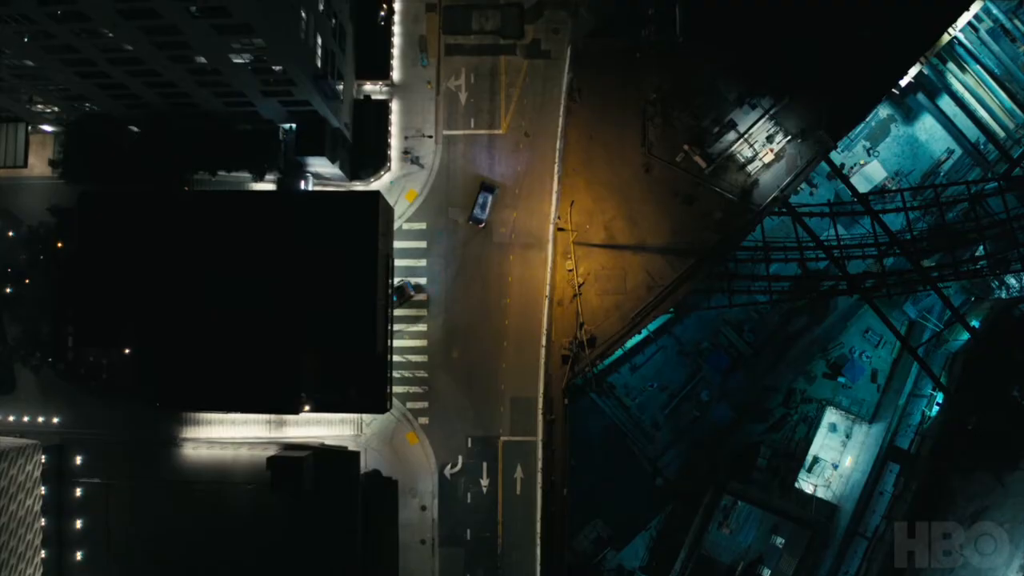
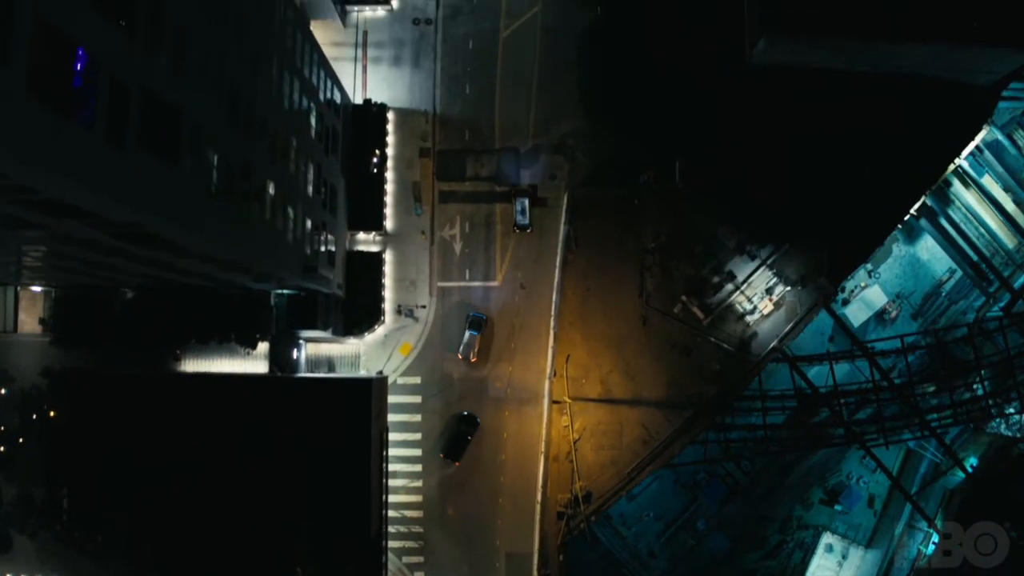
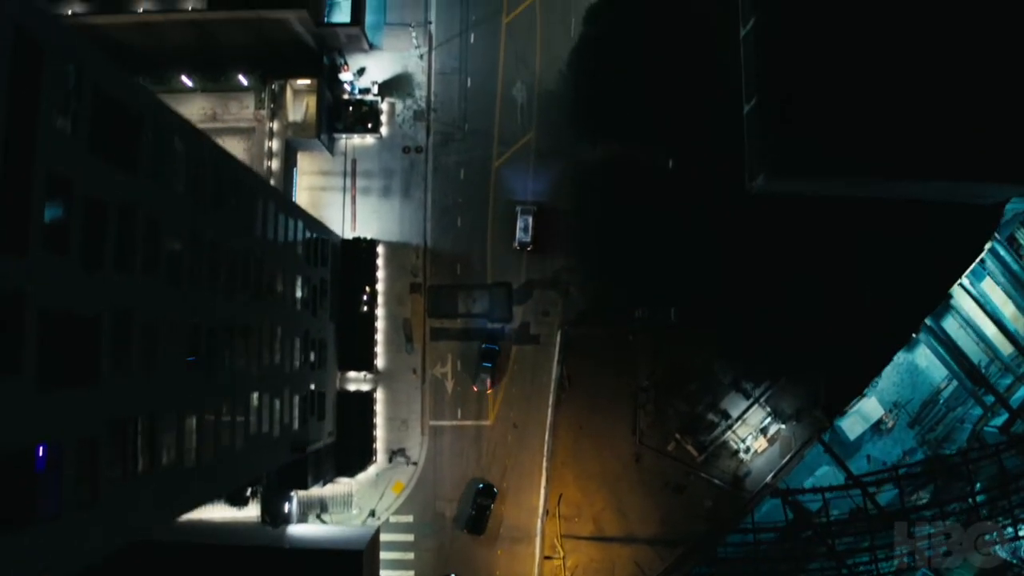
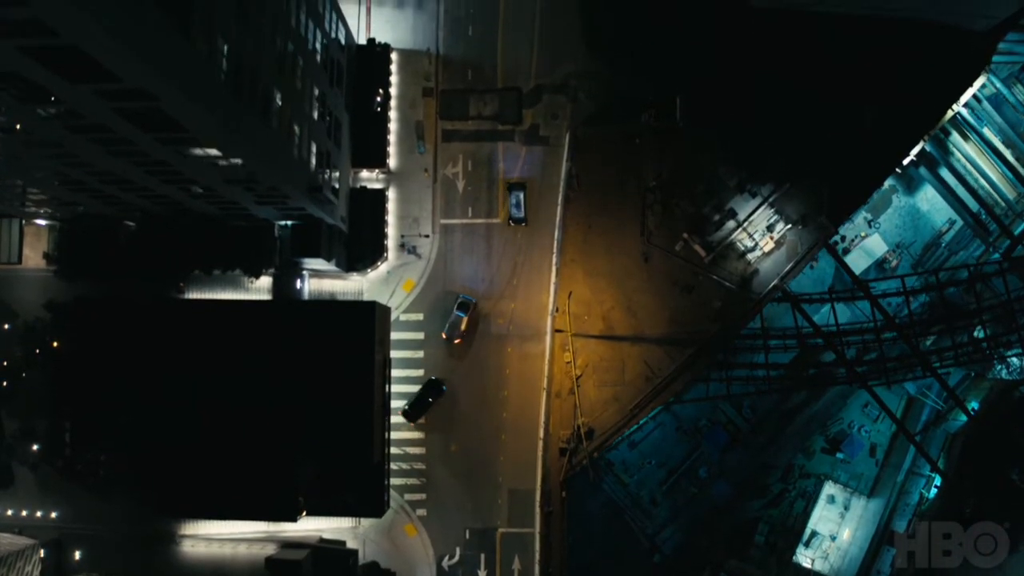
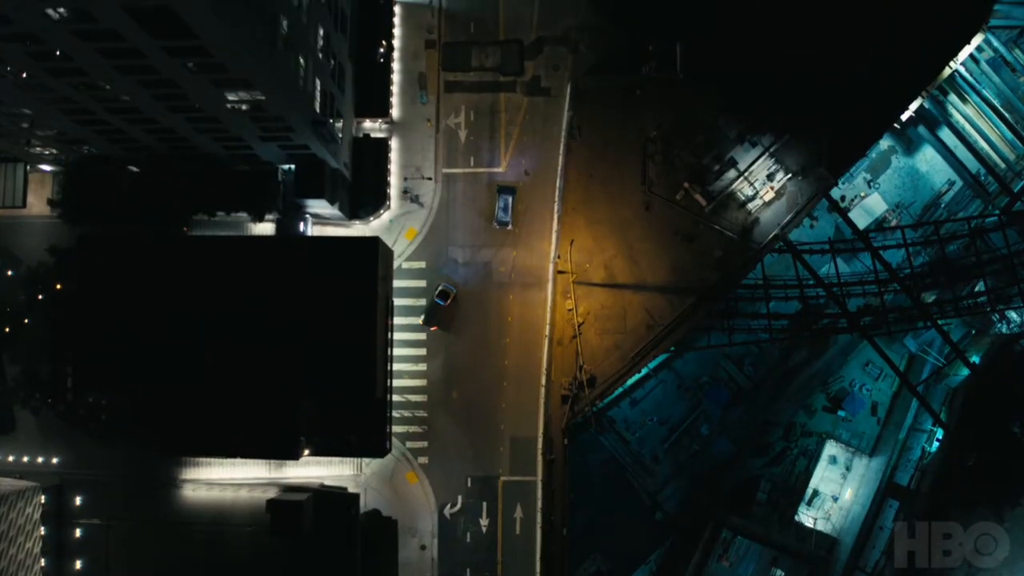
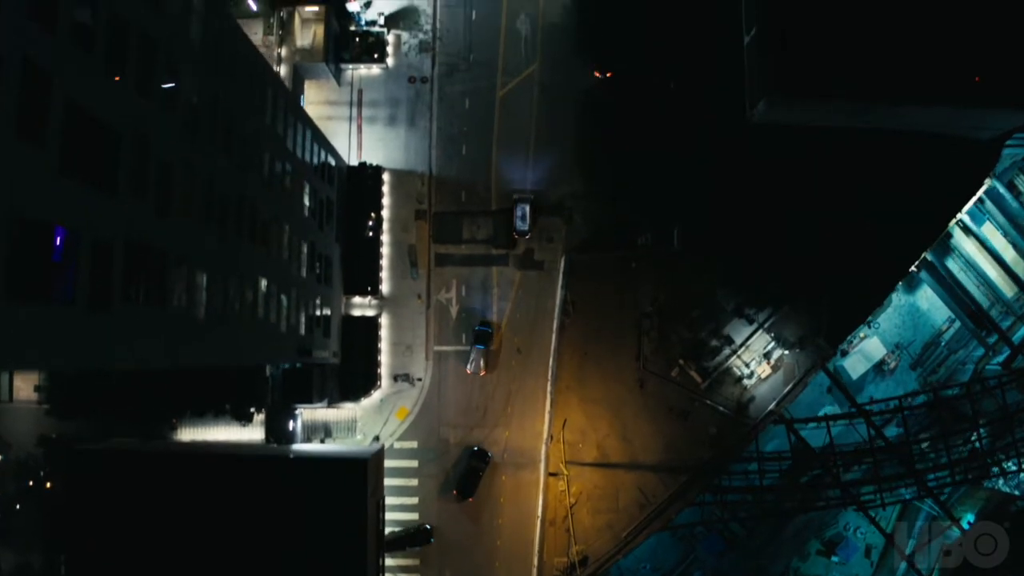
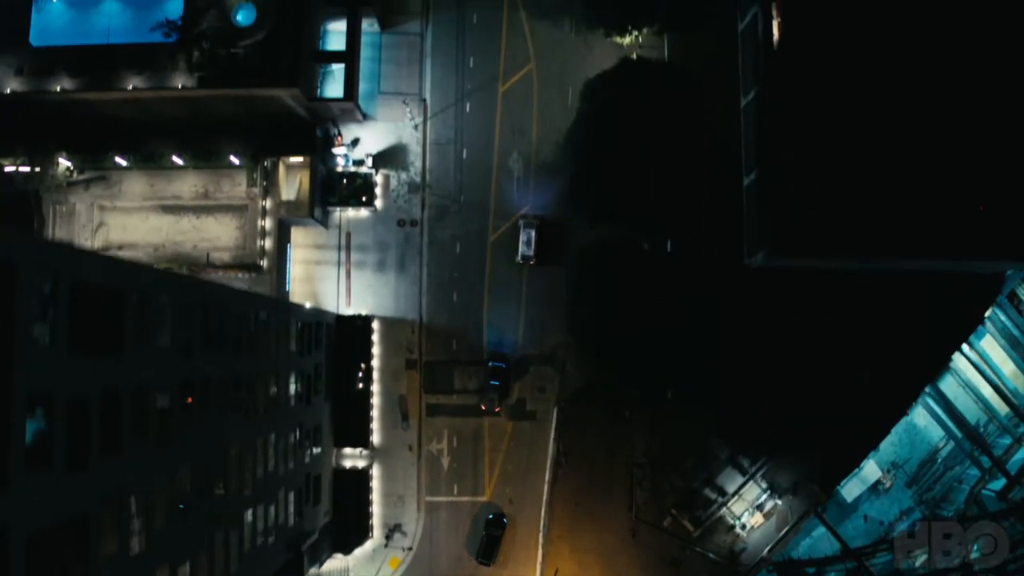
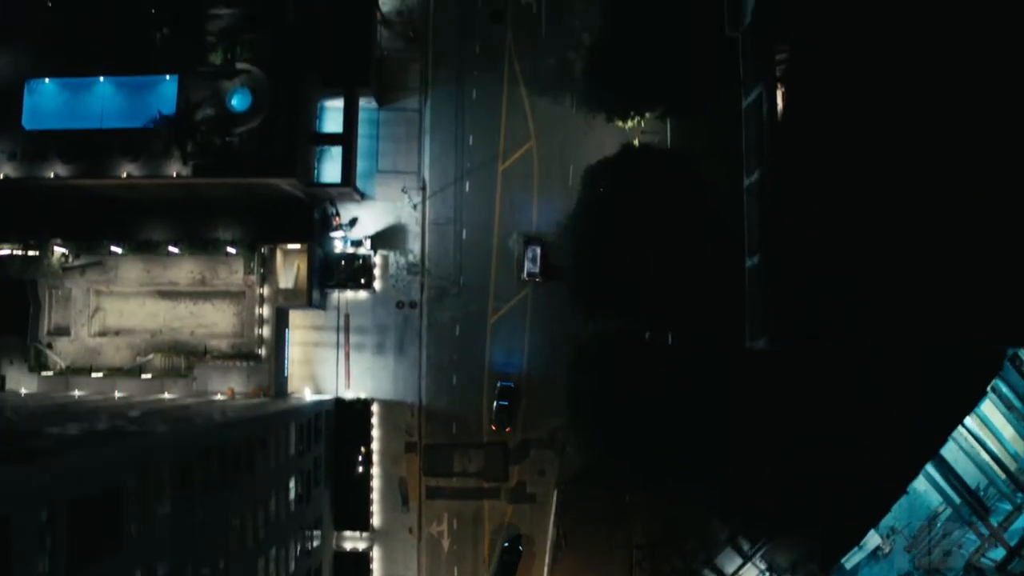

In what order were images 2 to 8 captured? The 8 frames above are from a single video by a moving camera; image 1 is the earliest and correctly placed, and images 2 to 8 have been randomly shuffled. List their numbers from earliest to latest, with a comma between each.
5, 4, 2, 6, 3, 7, 8
